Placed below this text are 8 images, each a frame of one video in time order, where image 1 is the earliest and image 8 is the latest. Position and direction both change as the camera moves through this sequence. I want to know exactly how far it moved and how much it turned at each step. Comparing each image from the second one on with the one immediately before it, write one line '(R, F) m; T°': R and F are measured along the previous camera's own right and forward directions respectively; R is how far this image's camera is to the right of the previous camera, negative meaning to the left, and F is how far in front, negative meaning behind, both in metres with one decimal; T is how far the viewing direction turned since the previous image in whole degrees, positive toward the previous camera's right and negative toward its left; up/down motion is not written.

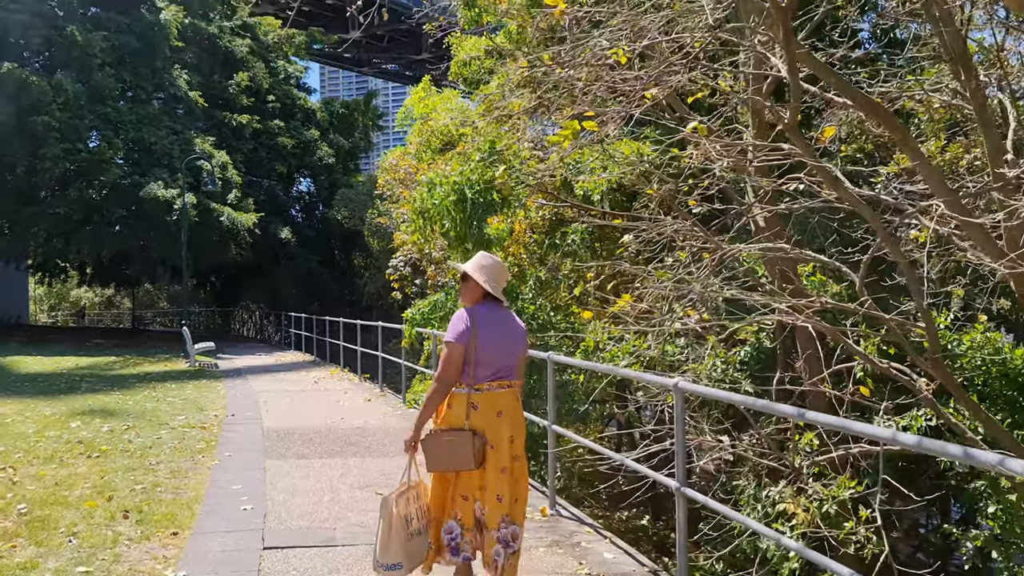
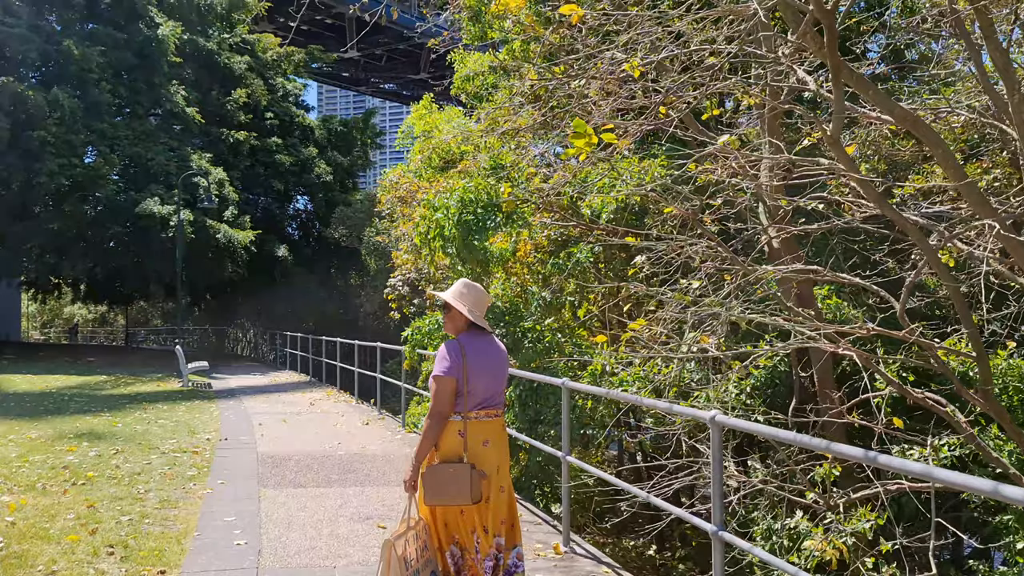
(-0.1, +0.3) m; 0°
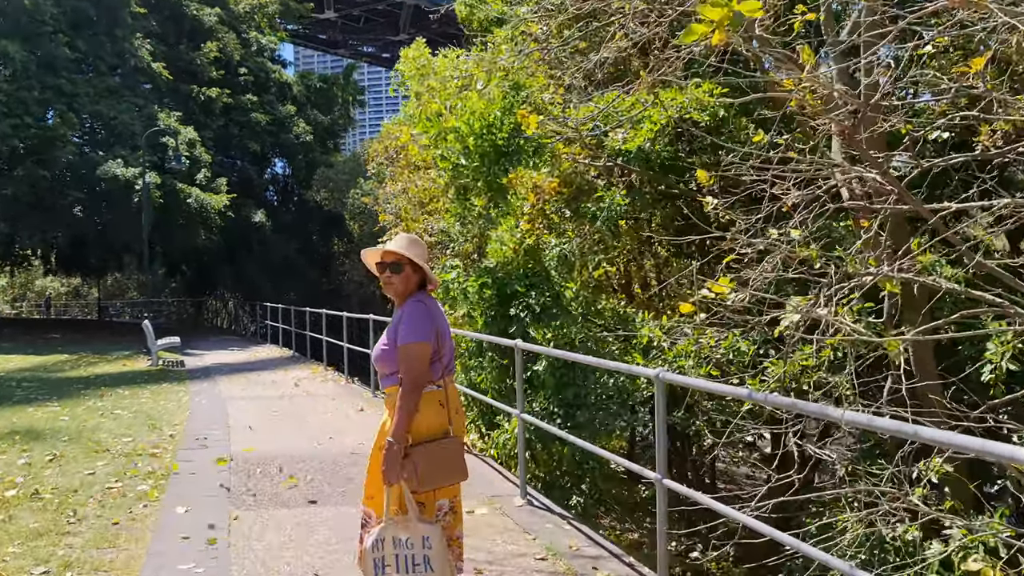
(-0.3, +1.5) m; +1°
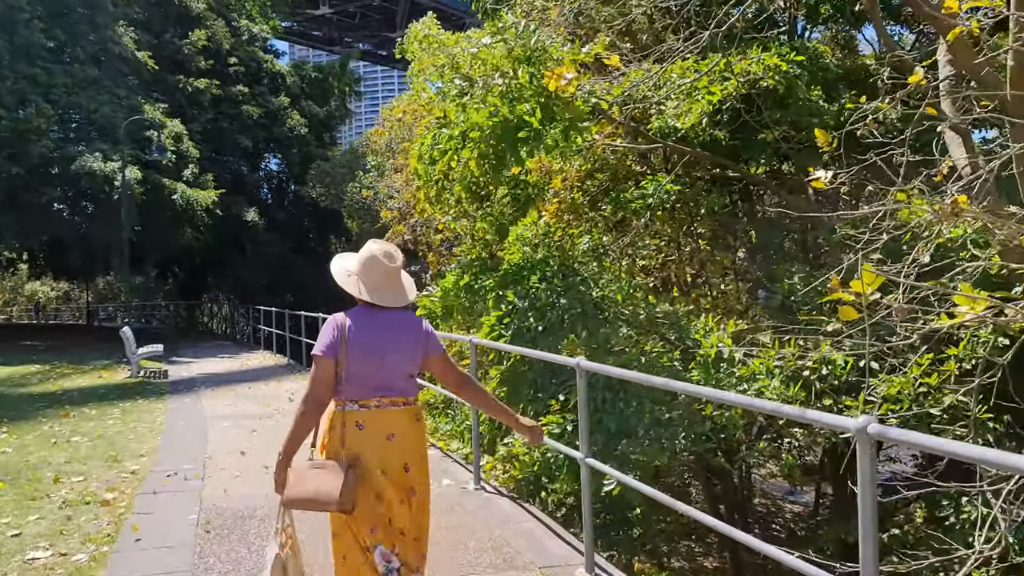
(-0.3, +1.4) m; 0°
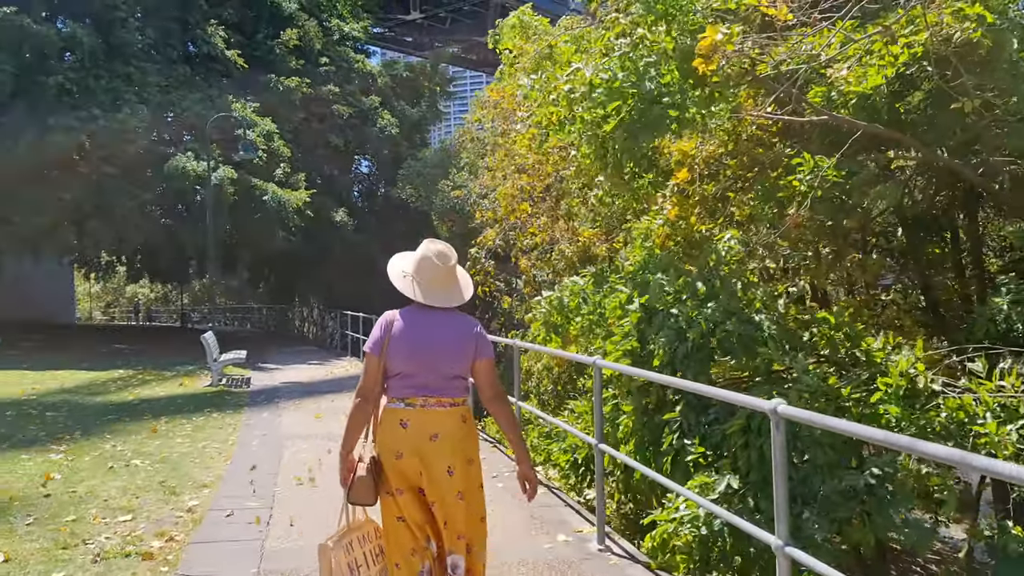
(-0.2, +1.1) m; -6°
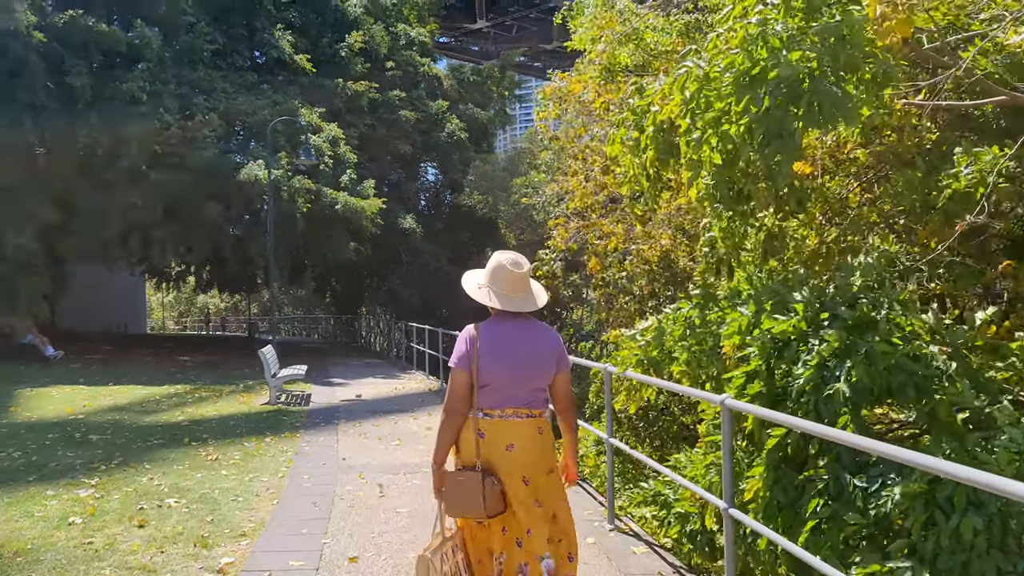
(-0.1, +1.0) m; -4°
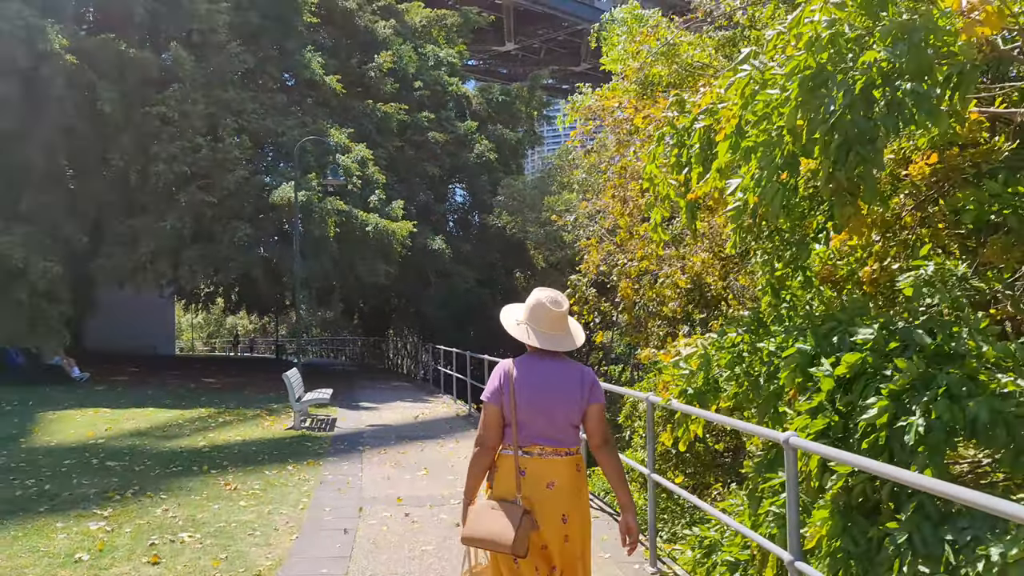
(0.0, +0.3) m; -2°
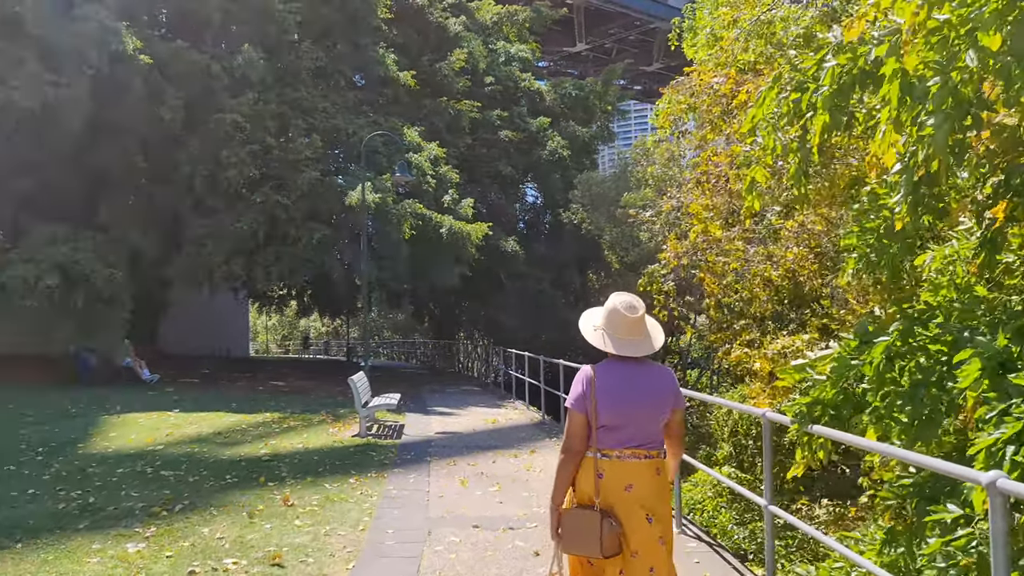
(-0.1, +0.7) m; -5°
